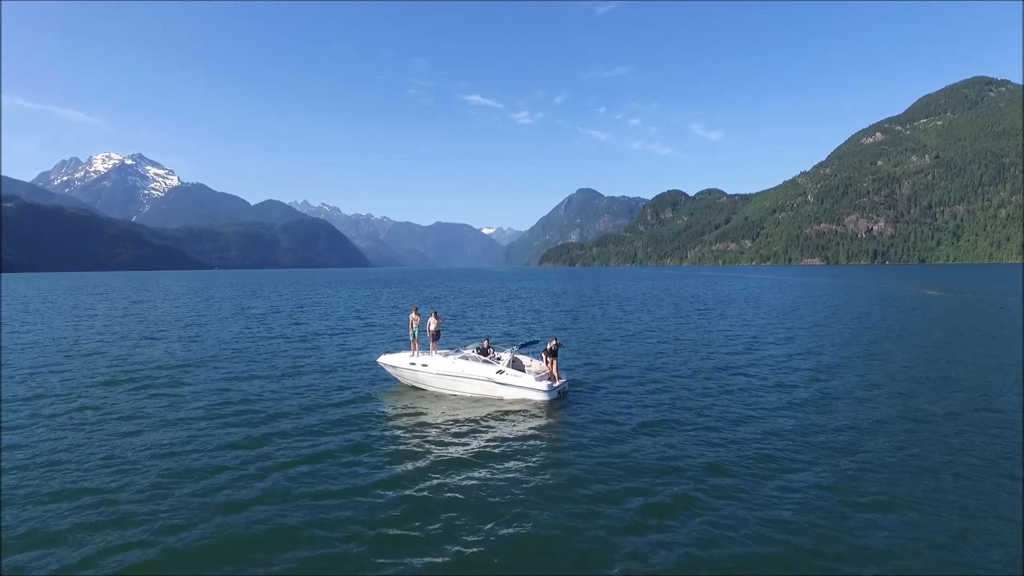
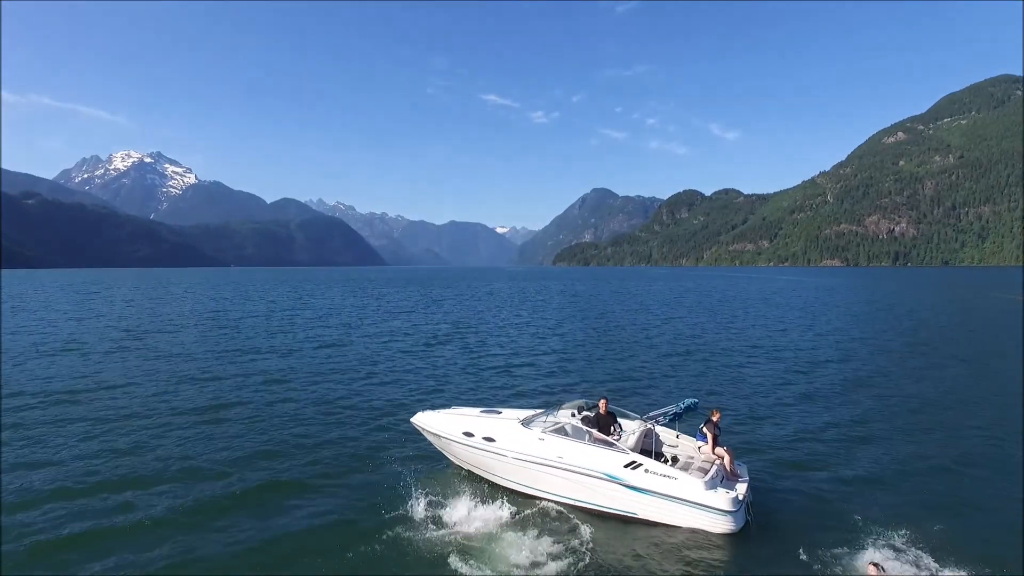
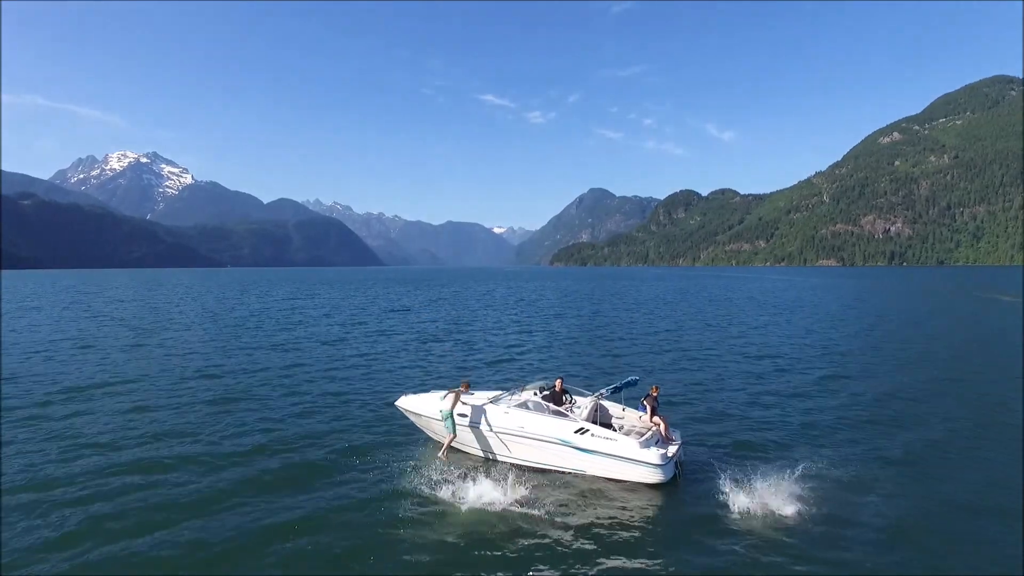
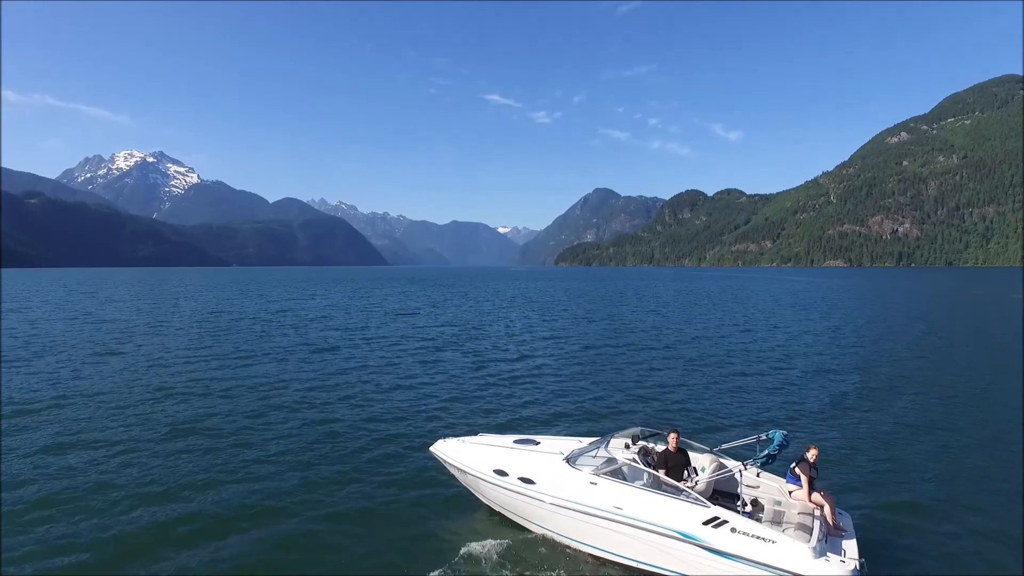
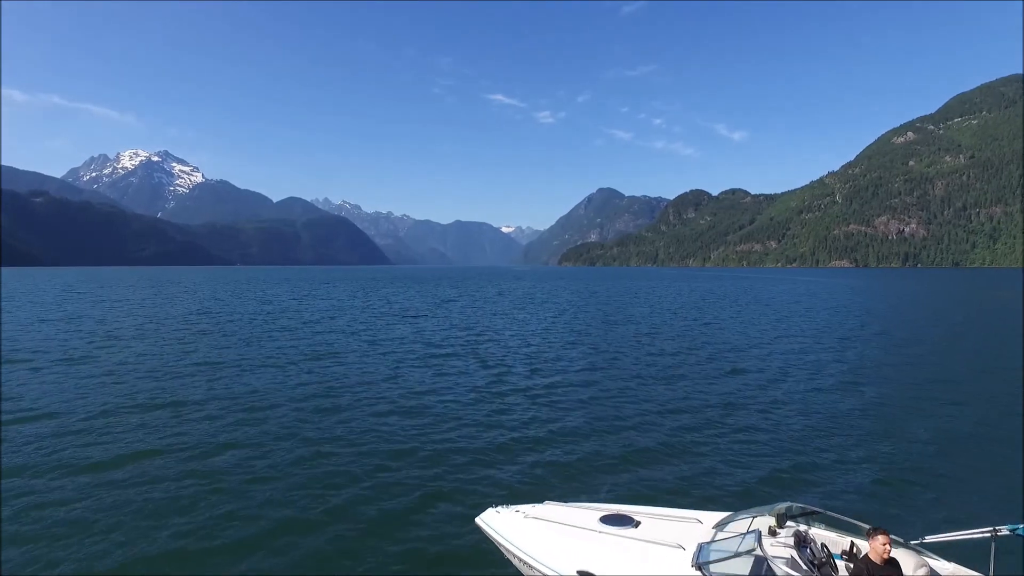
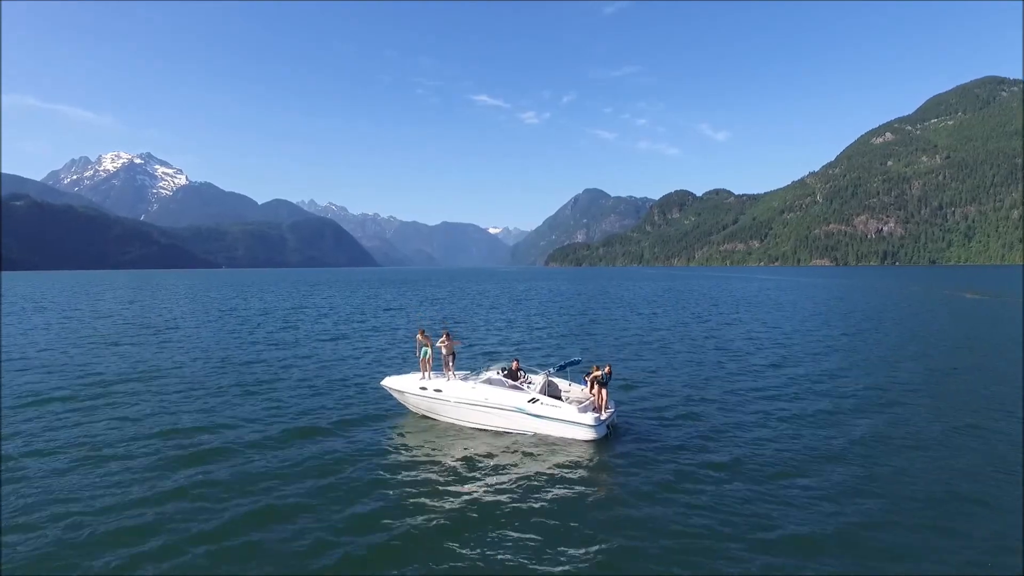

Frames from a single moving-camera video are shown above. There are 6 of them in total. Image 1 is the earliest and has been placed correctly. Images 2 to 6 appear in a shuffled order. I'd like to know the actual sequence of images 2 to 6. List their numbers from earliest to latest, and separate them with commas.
6, 3, 2, 4, 5
